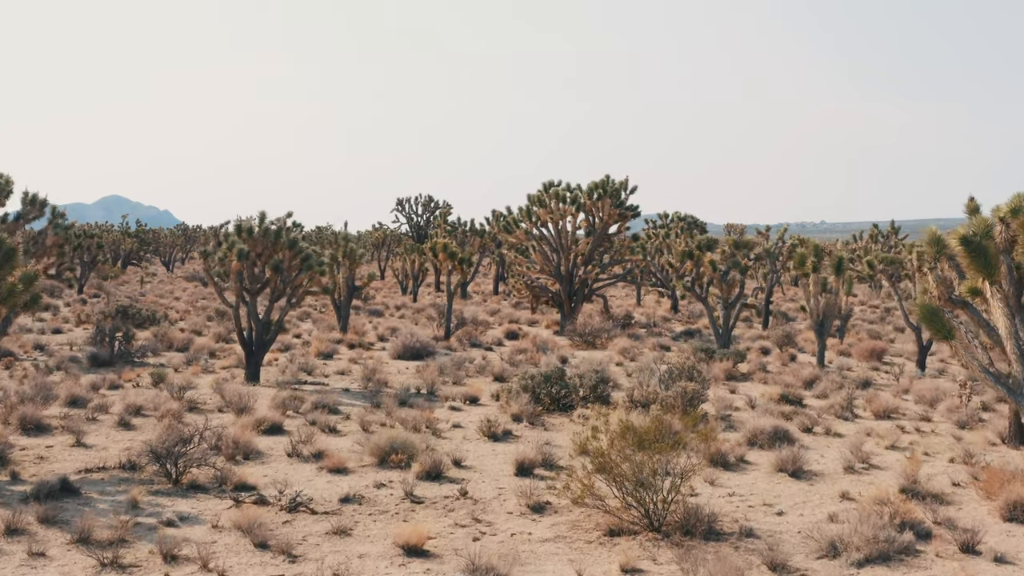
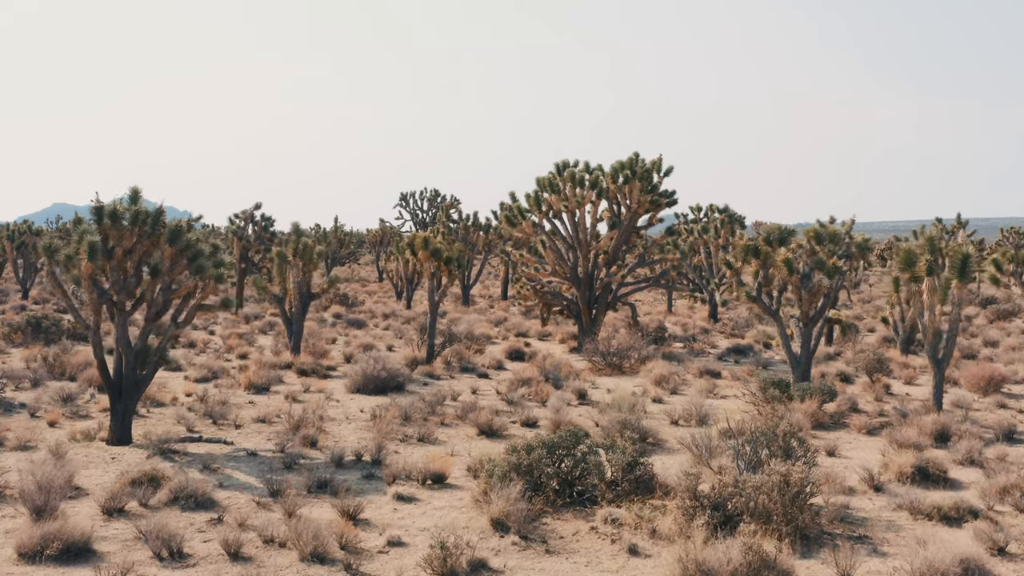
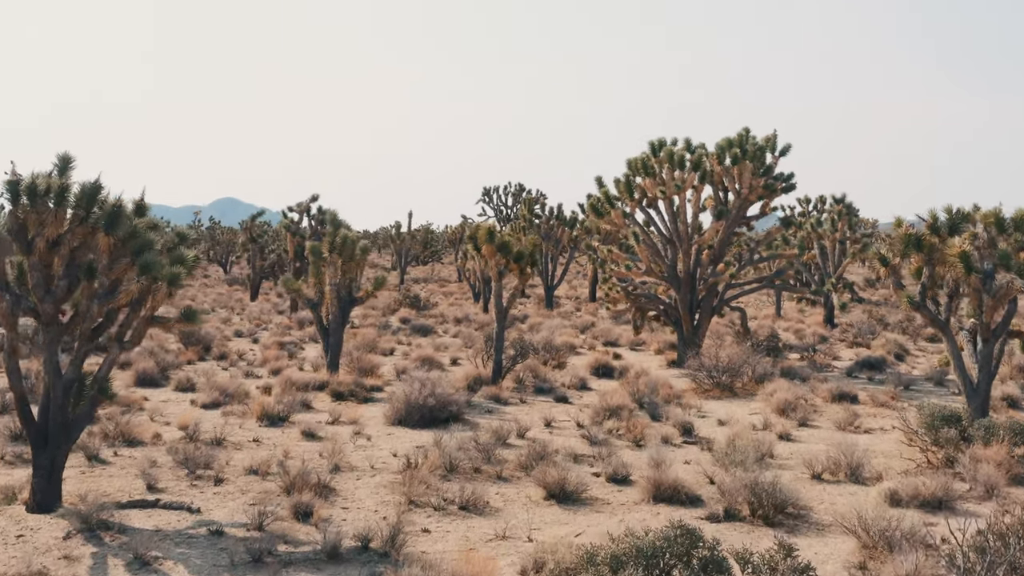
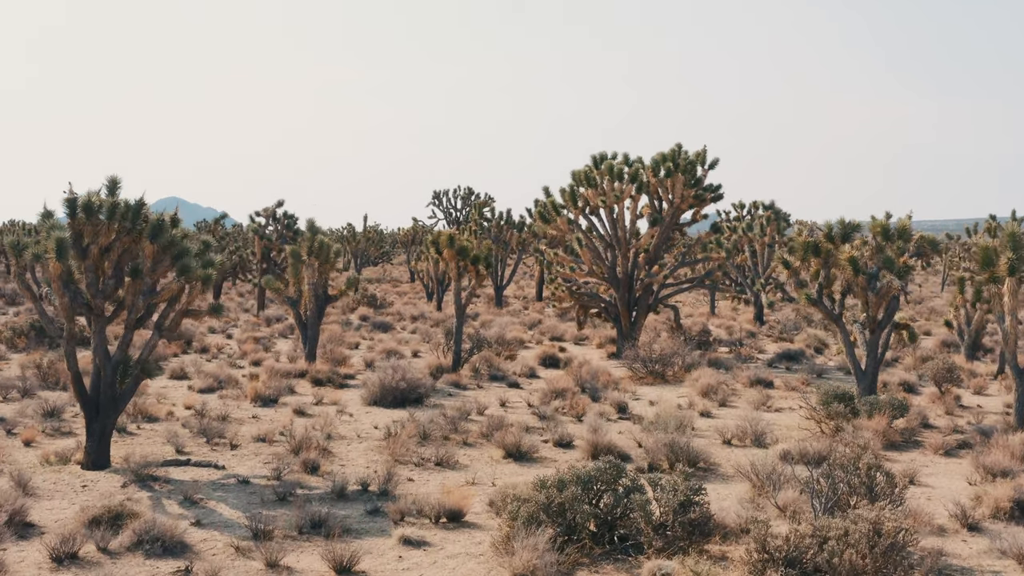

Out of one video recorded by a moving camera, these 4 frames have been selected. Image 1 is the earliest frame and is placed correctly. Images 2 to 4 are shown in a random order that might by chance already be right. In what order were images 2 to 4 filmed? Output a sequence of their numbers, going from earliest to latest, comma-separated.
2, 4, 3
